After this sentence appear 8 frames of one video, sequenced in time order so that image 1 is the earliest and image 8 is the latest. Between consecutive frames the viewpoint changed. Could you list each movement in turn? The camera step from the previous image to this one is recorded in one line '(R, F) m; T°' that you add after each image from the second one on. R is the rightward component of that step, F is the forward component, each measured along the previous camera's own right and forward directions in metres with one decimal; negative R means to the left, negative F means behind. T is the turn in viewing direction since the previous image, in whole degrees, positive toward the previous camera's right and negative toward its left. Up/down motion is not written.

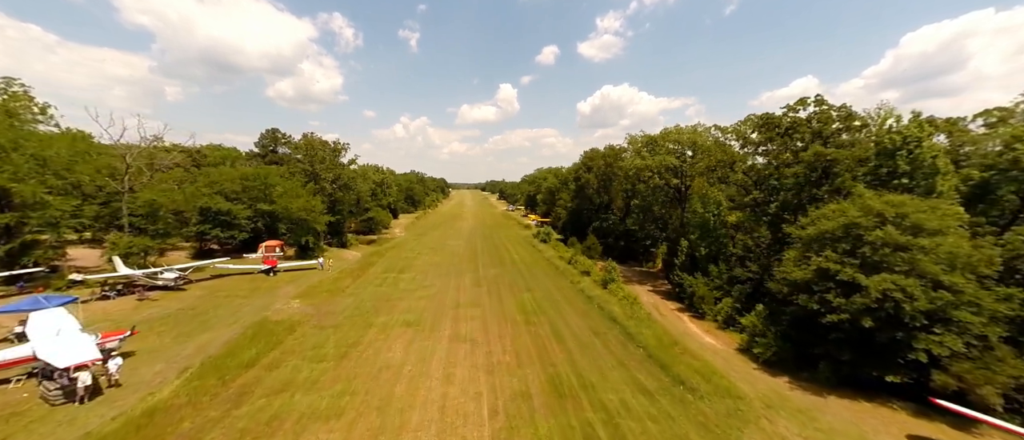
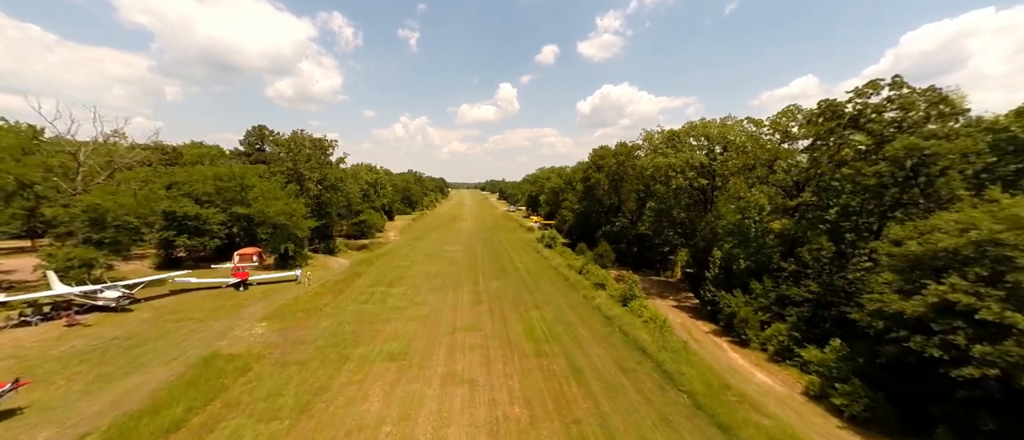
(-0.3, +3.8) m; 0°
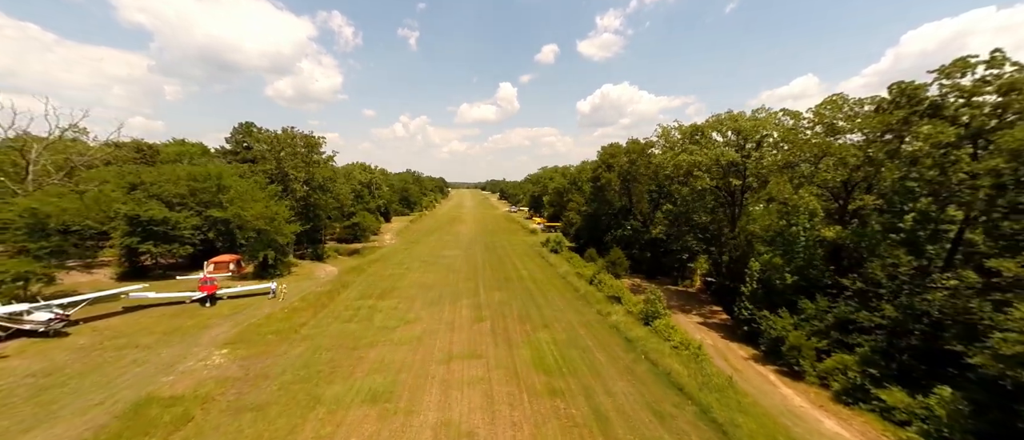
(-0.3, +3.2) m; 0°
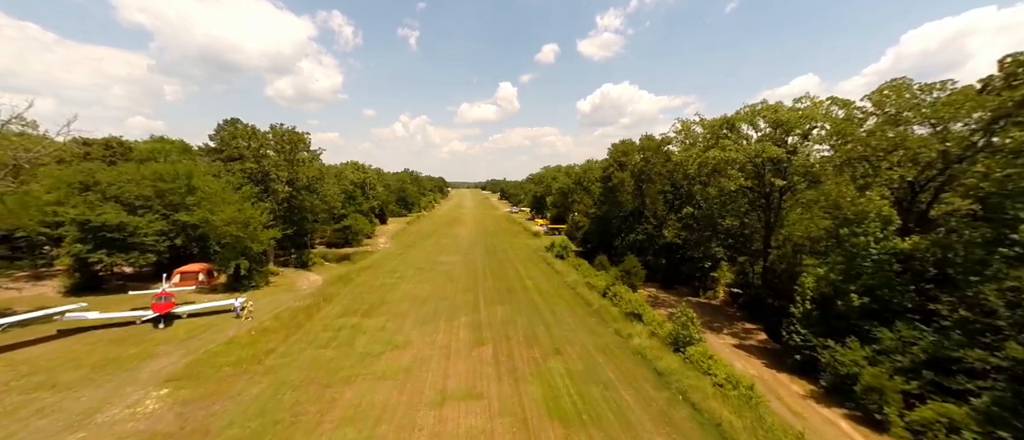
(-0.2, +3.3) m; 0°
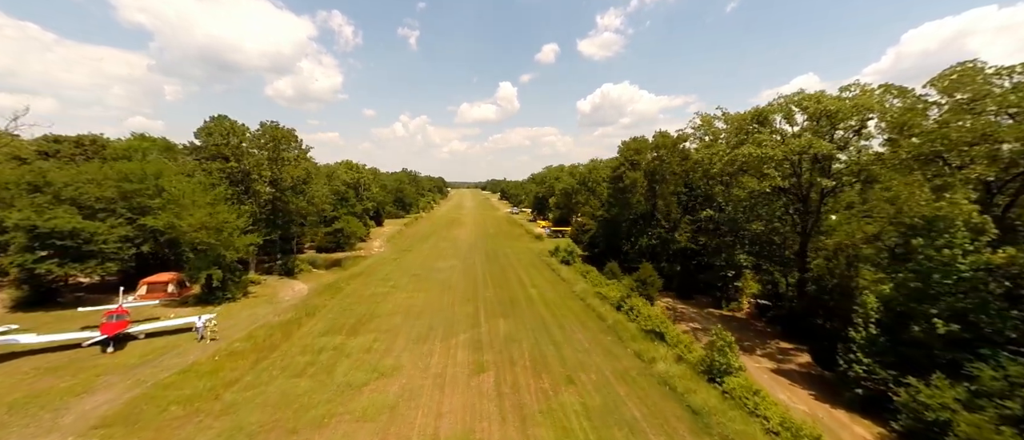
(-0.2, +2.7) m; 0°
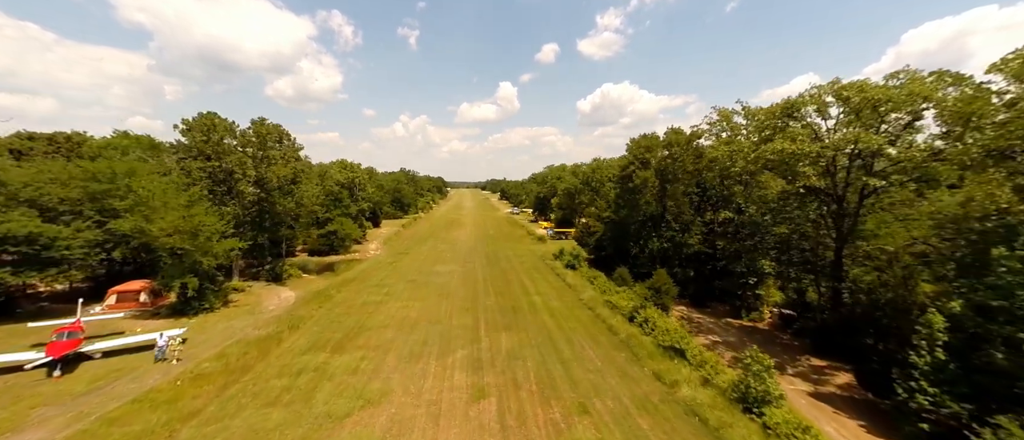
(-0.2, +2.1) m; 0°
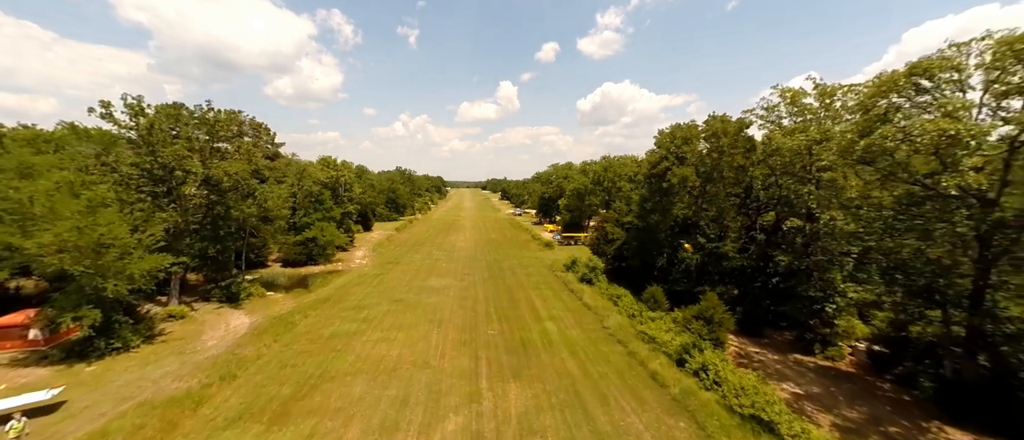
(-0.4, +5.5) m; 0°
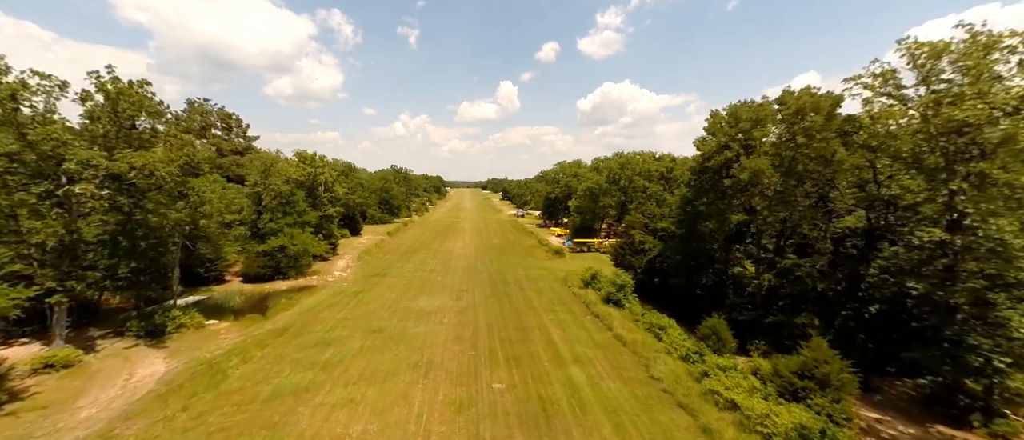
(-0.6, +6.1) m; 0°
